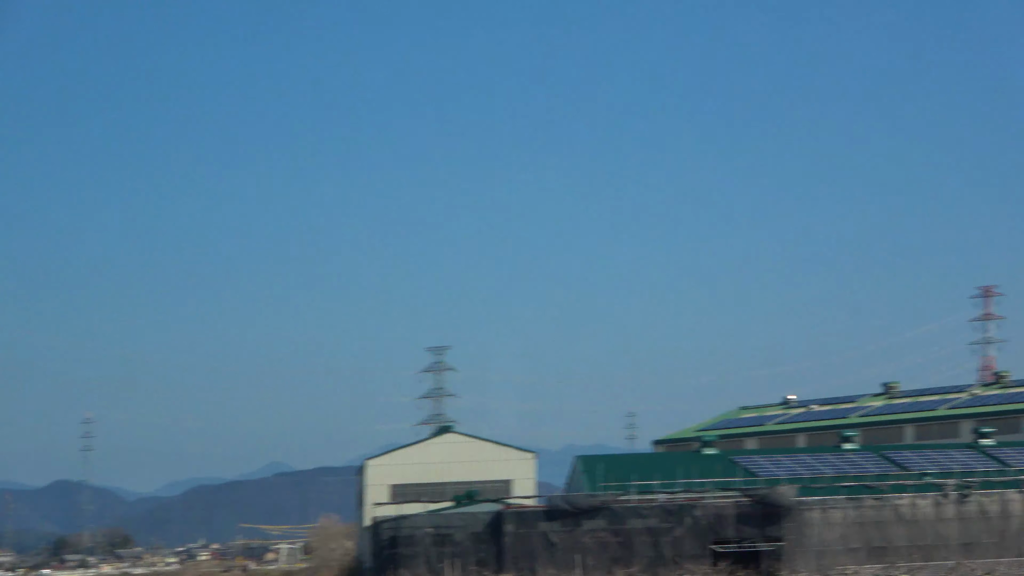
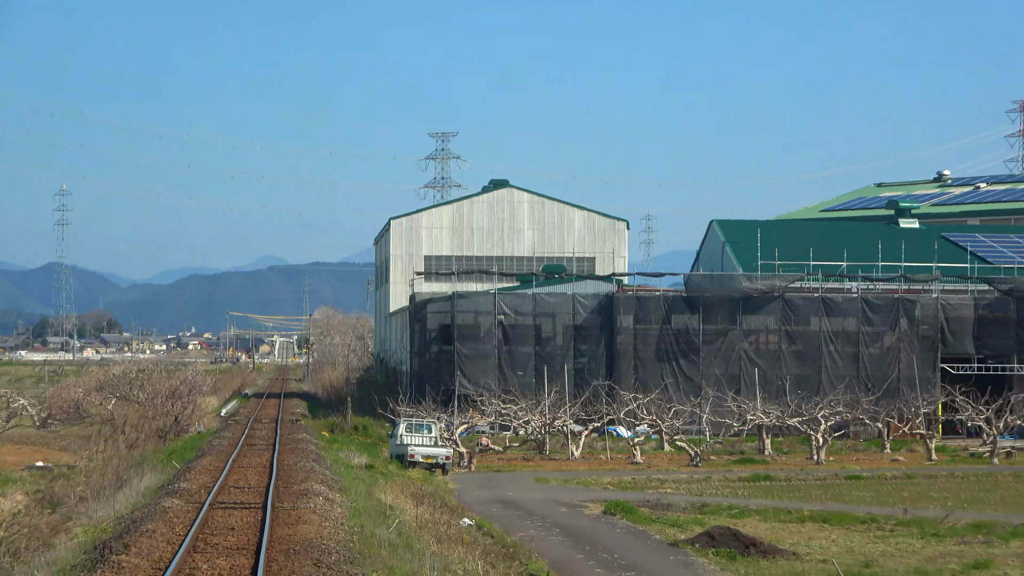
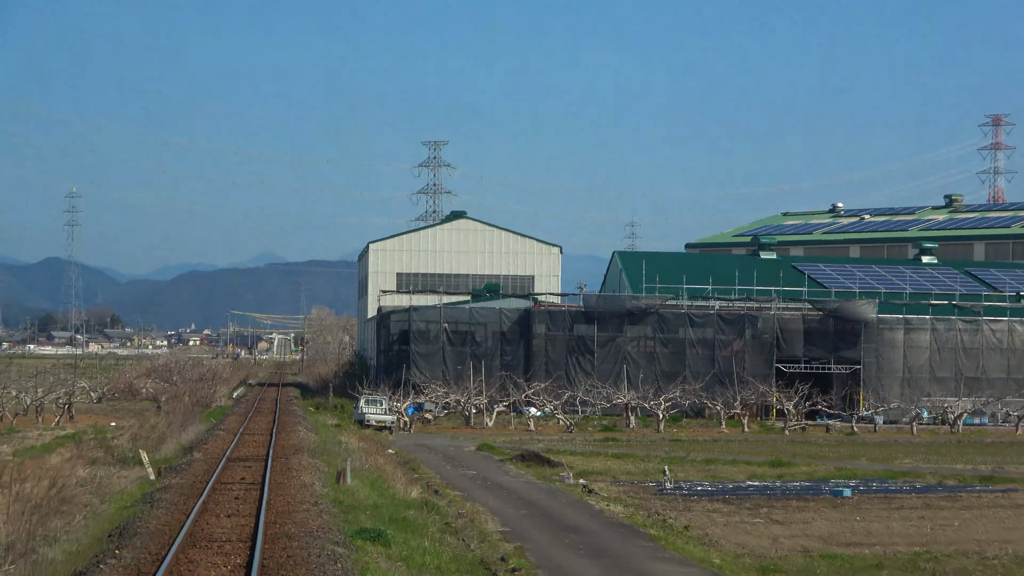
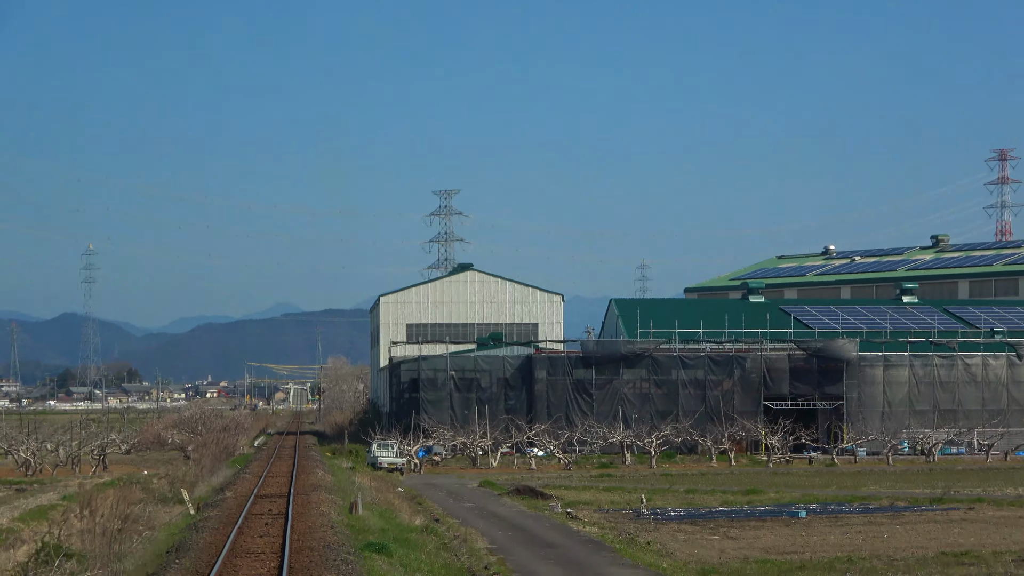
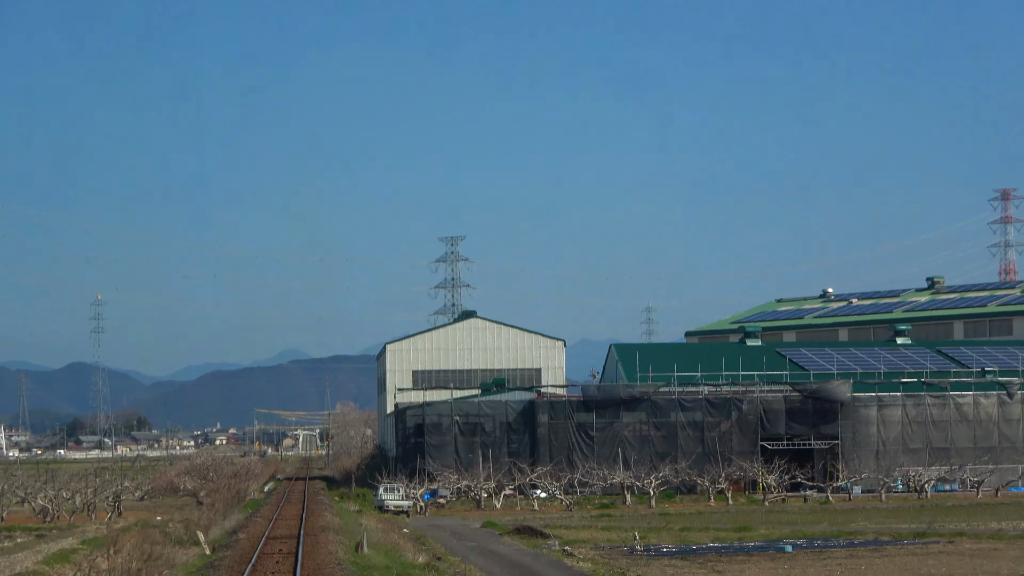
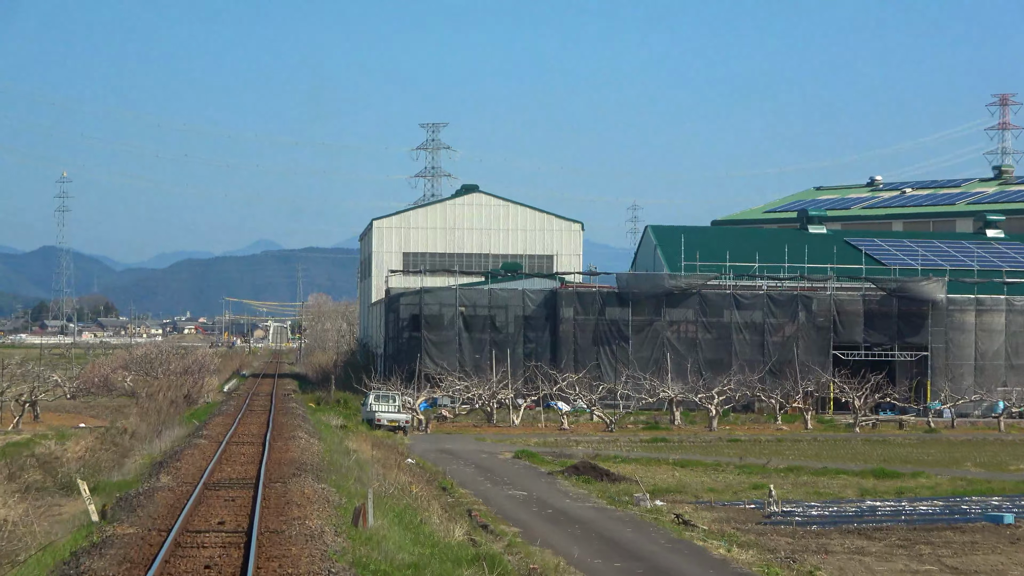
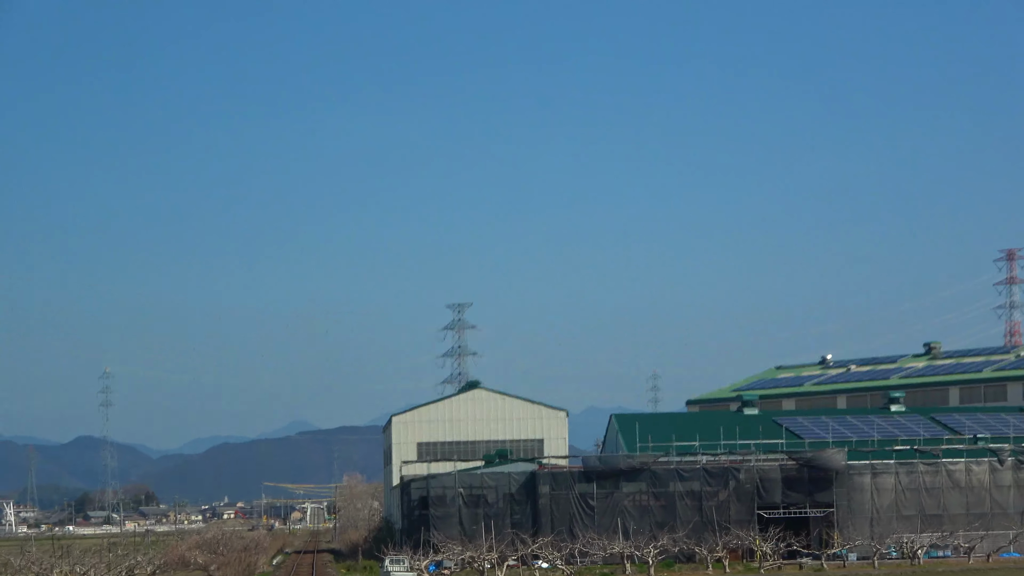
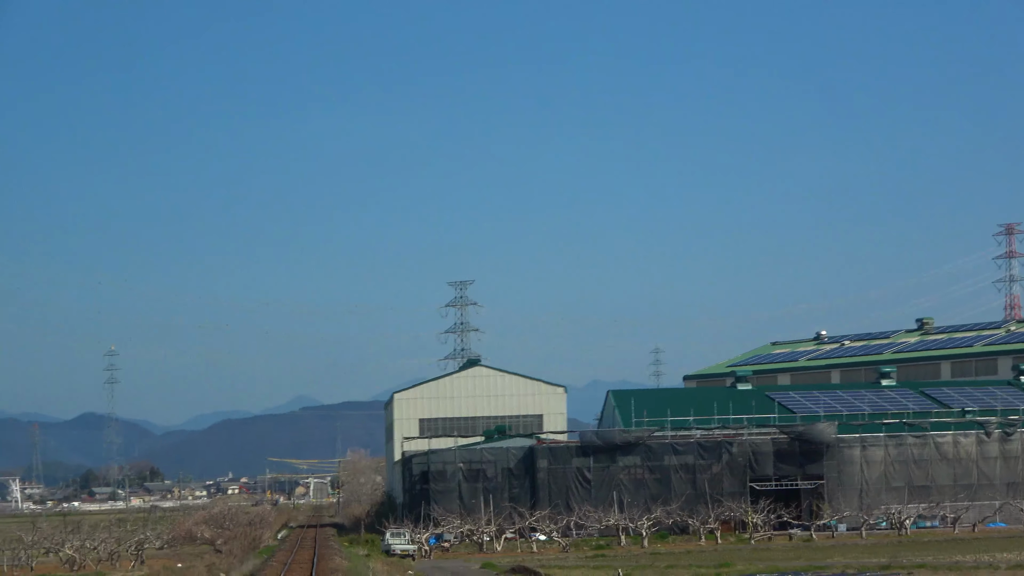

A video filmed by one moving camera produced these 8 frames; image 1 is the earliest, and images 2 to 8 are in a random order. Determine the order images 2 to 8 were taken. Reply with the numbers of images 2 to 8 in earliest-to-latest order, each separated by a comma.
8, 7, 5, 4, 3, 6, 2
